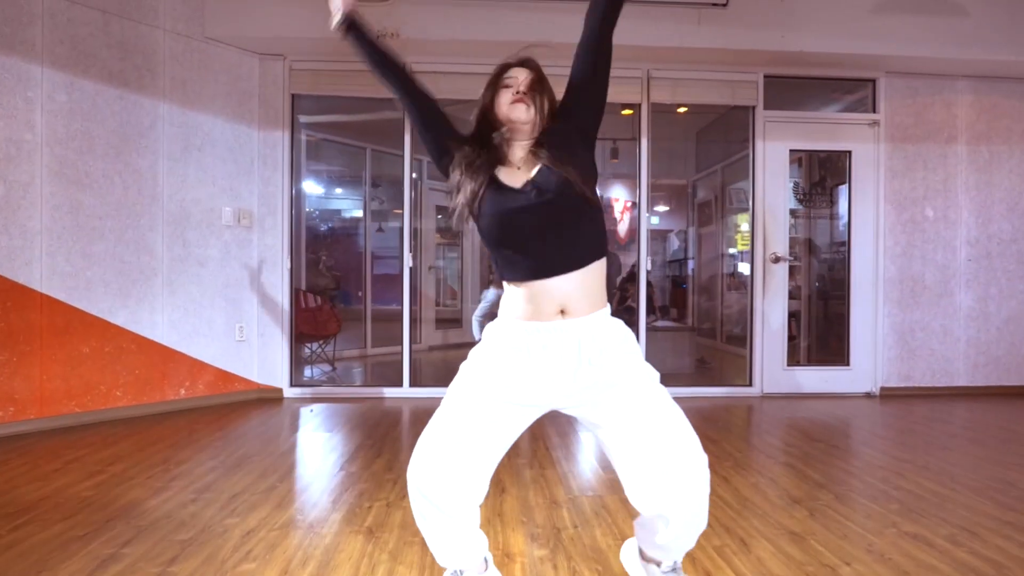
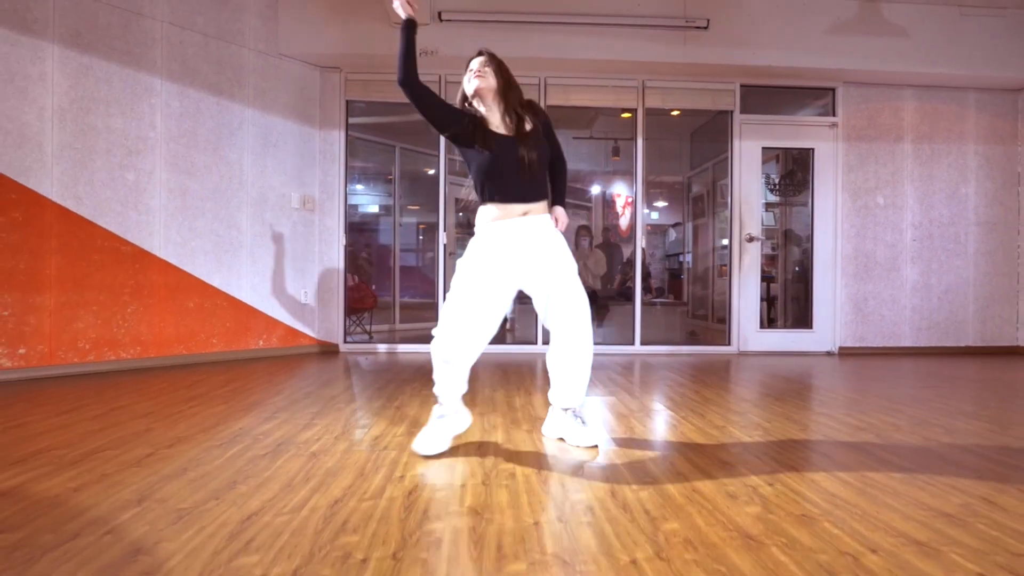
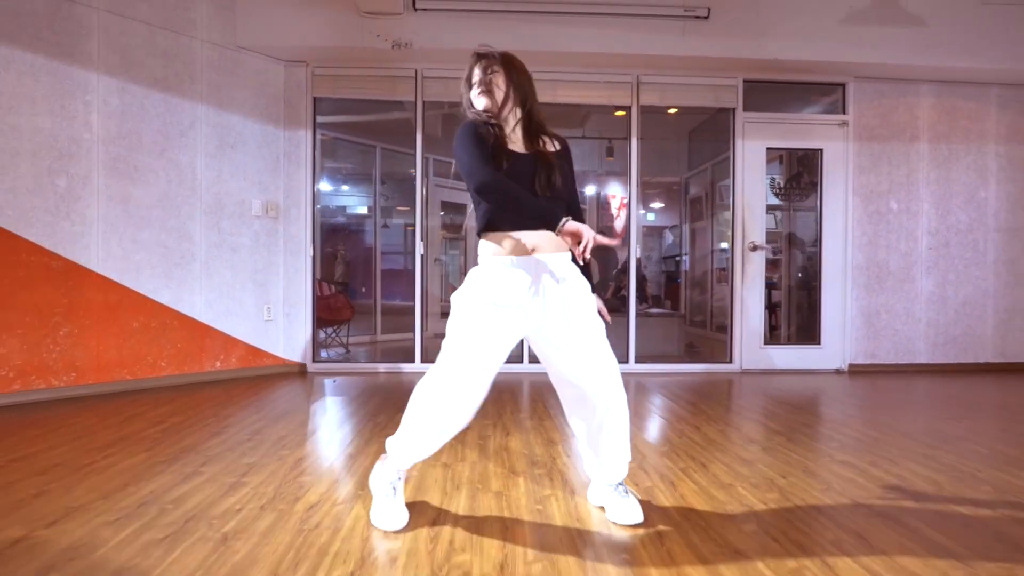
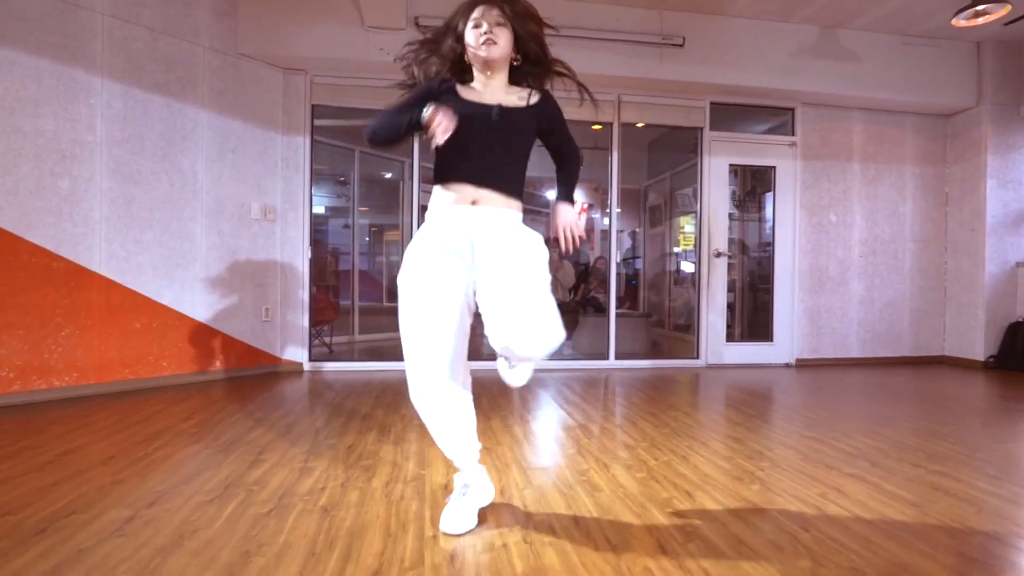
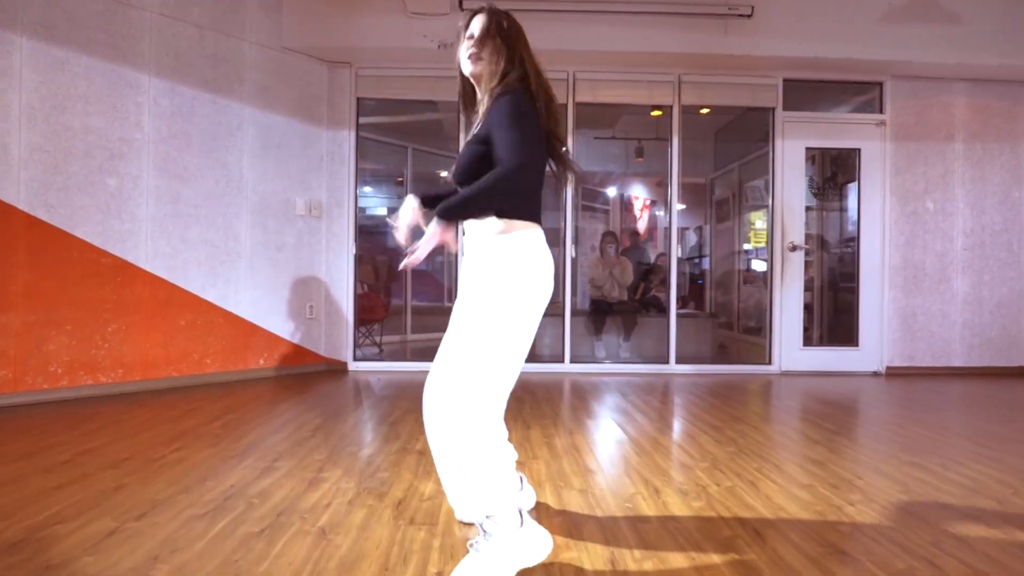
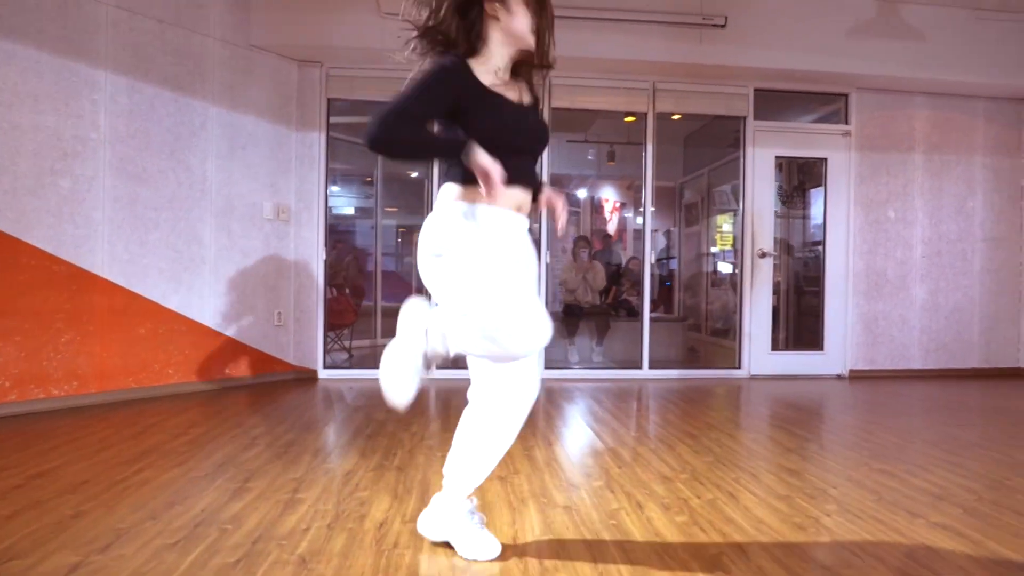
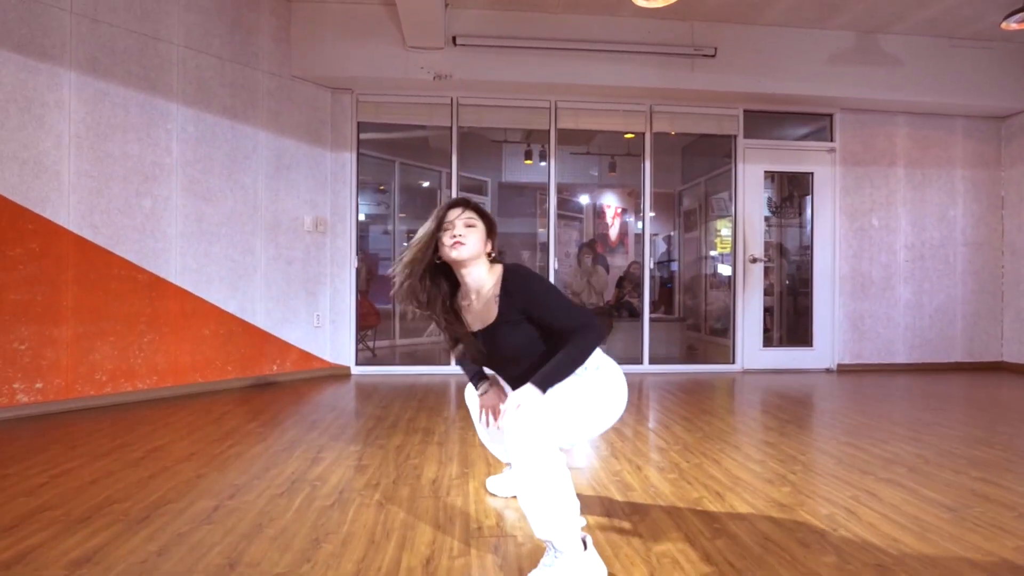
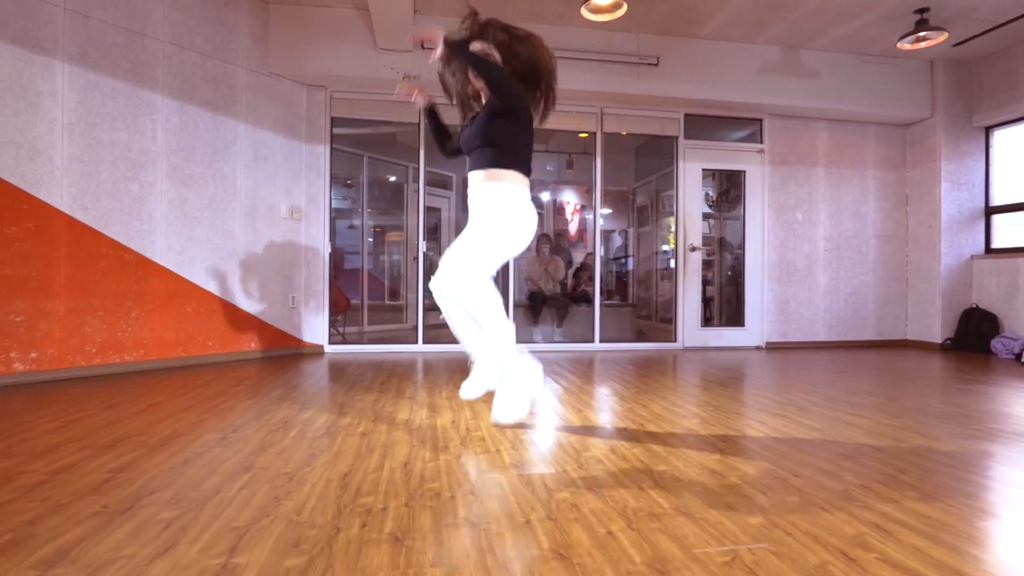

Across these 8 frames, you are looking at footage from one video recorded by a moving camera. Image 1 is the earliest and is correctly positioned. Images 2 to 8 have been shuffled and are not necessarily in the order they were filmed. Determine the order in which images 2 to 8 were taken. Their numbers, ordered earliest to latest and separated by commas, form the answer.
3, 2, 5, 6, 4, 8, 7
